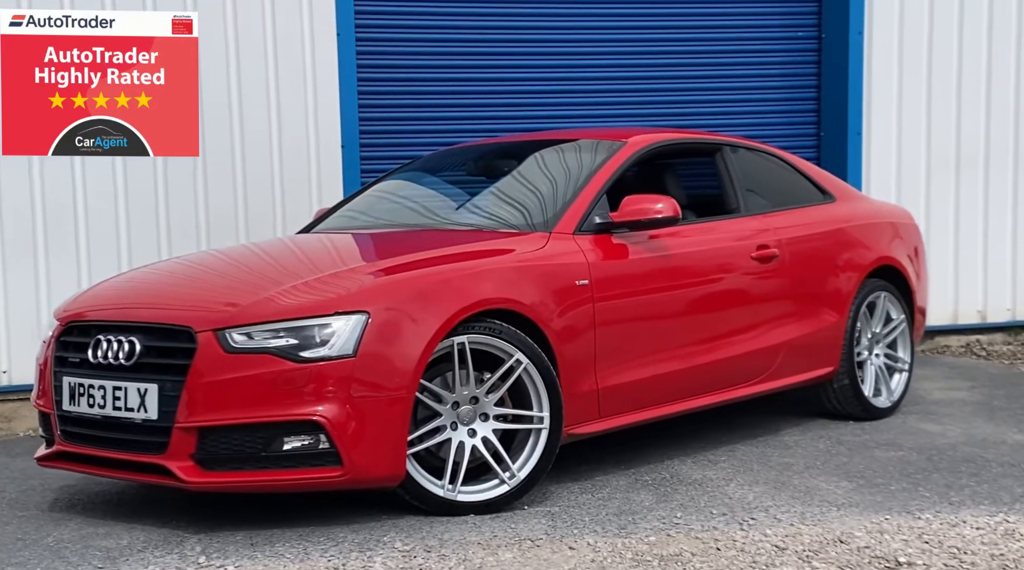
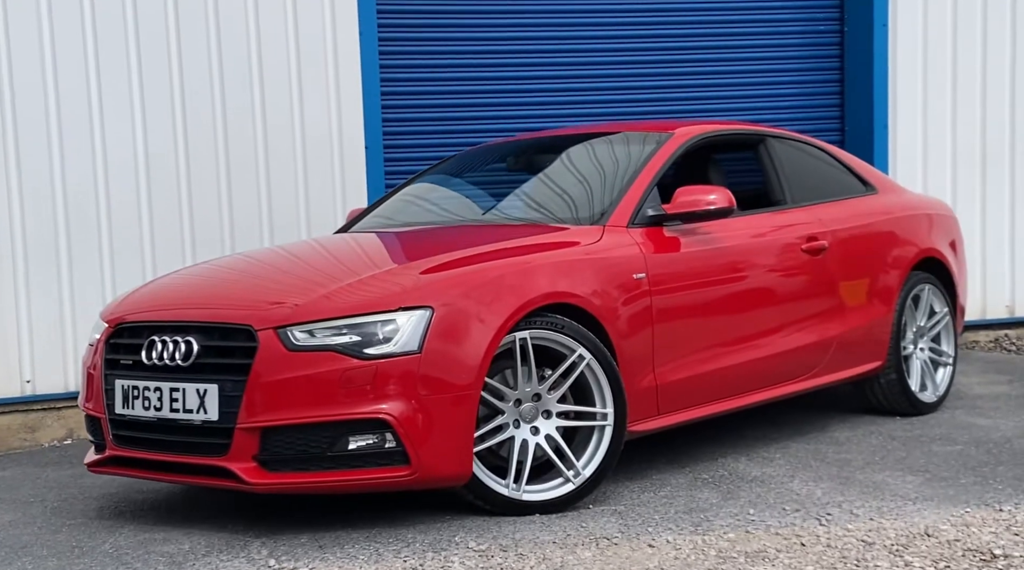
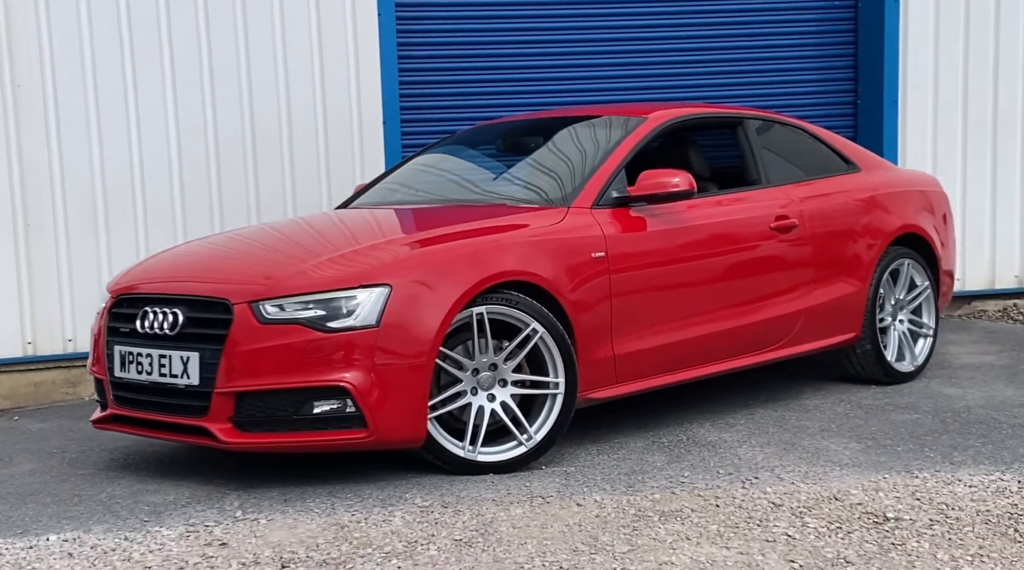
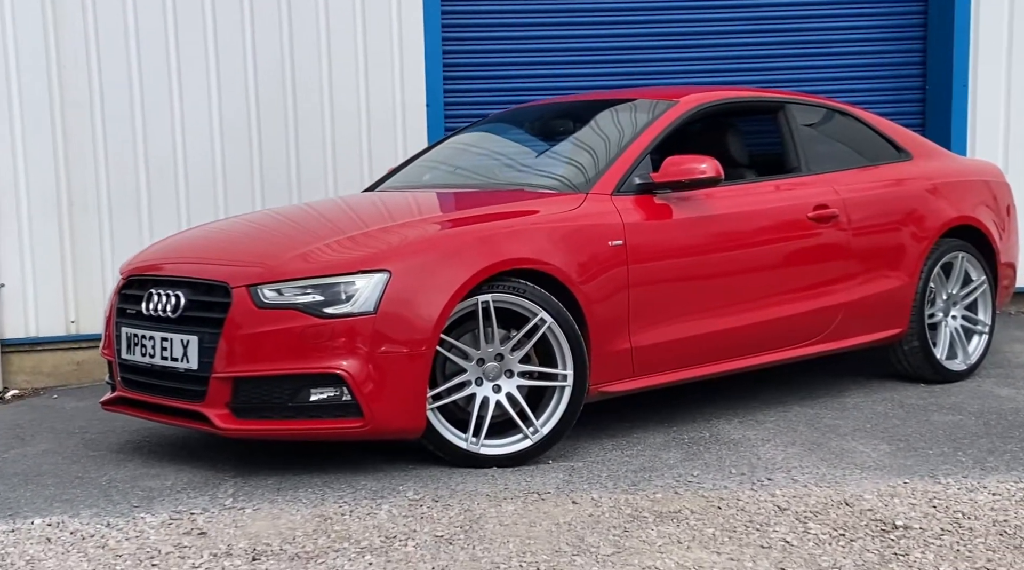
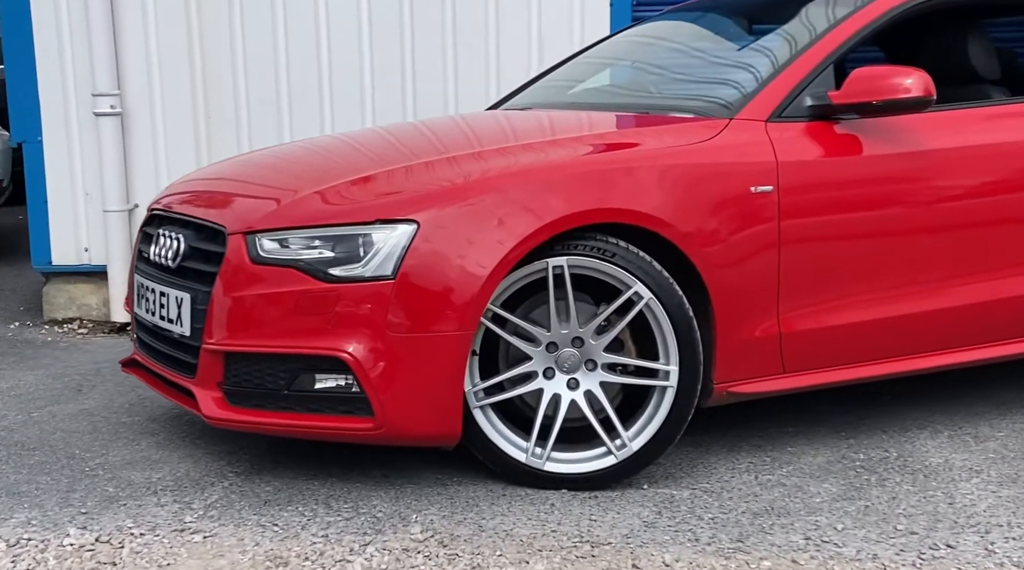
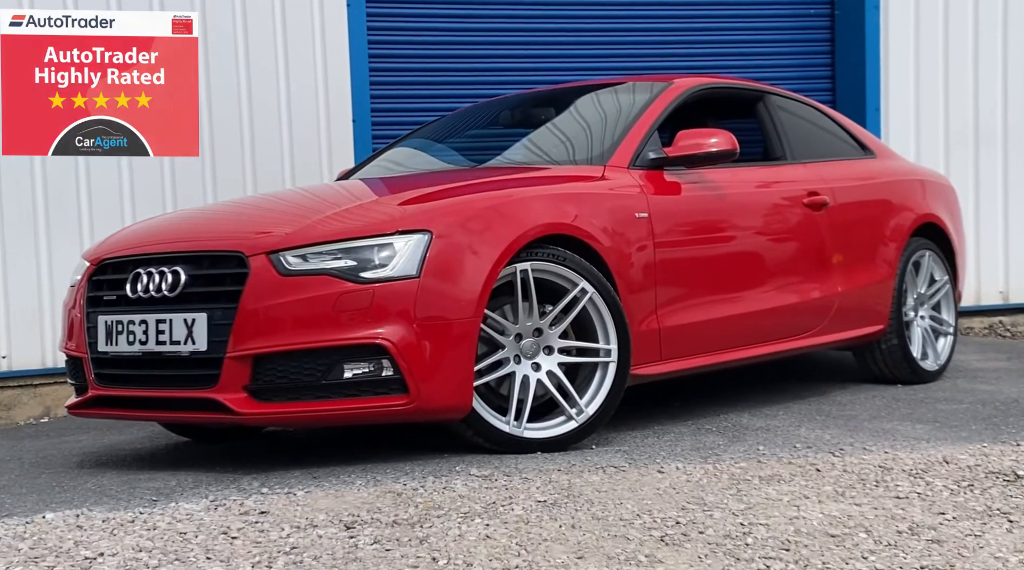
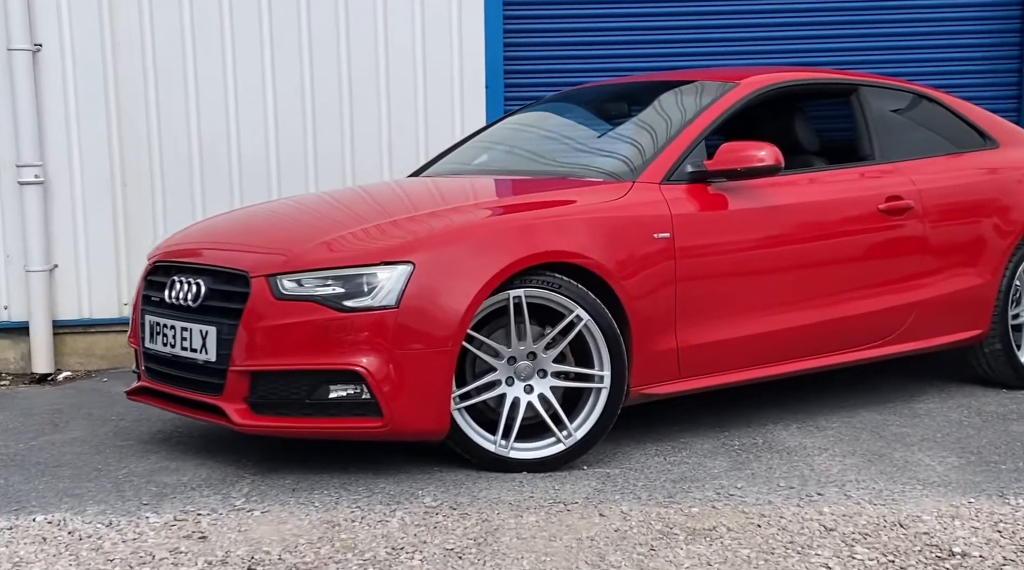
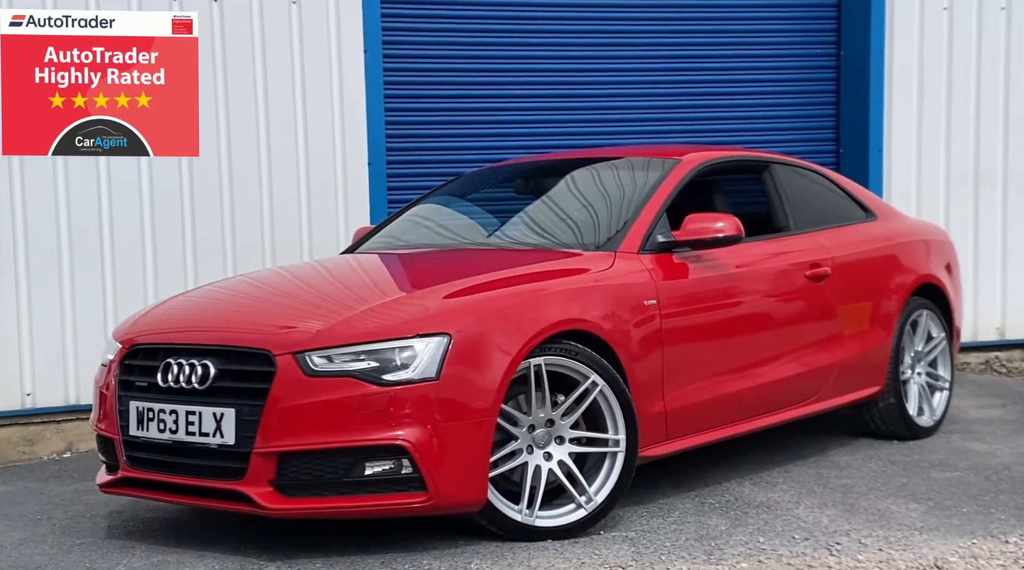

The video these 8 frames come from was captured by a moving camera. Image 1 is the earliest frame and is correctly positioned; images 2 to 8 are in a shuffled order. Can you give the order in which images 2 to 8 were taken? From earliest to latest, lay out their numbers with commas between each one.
8, 6, 2, 3, 4, 7, 5
